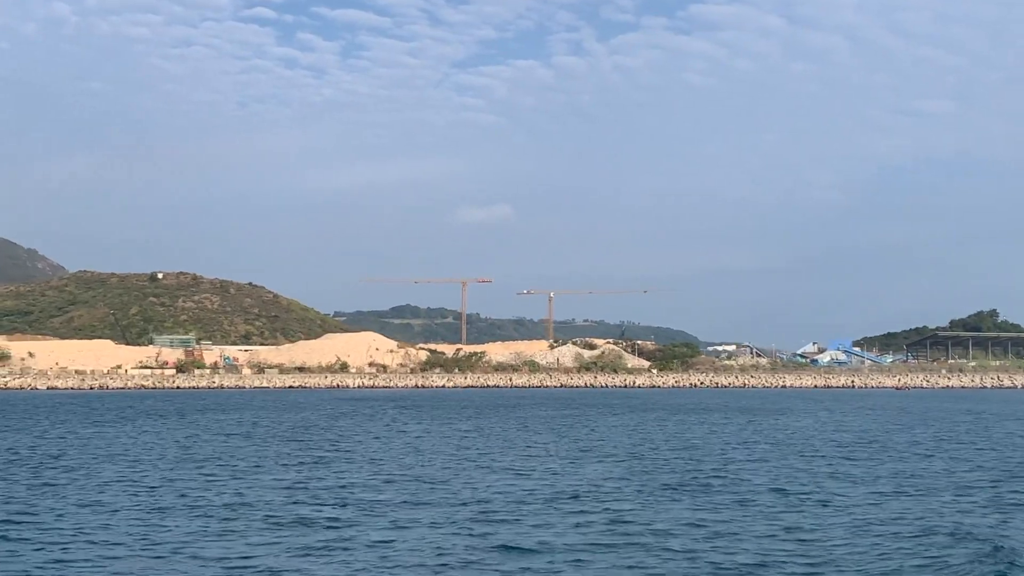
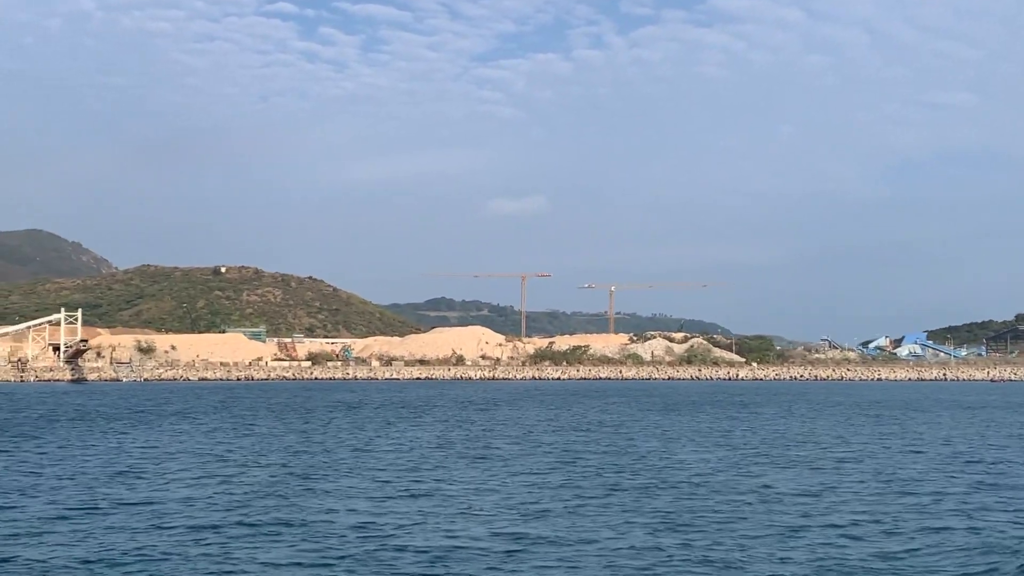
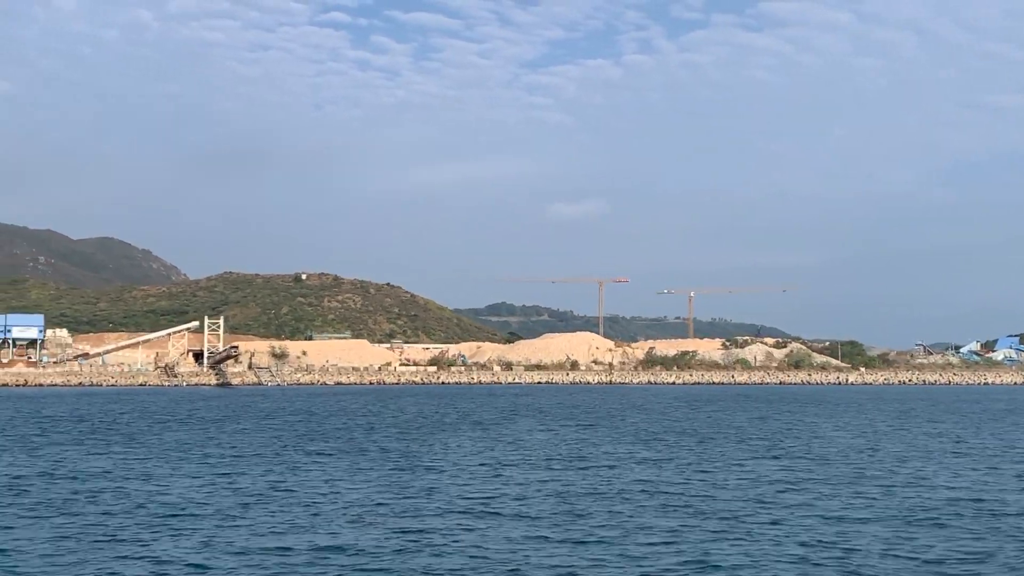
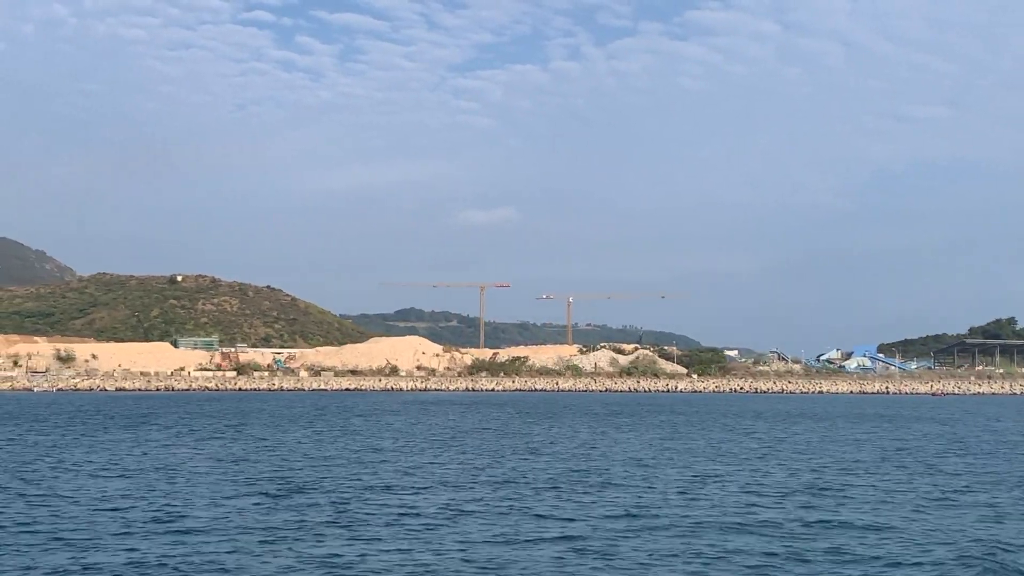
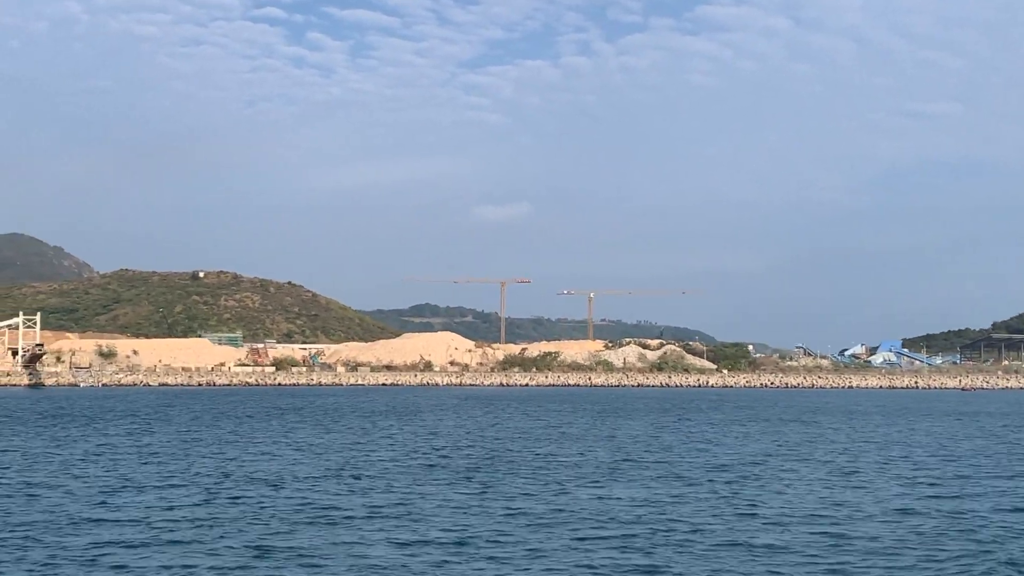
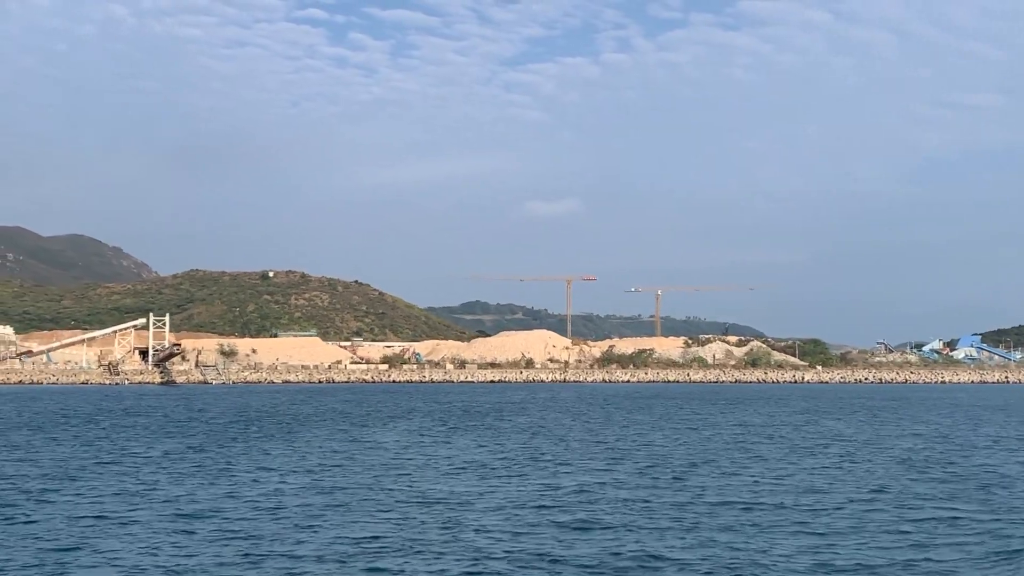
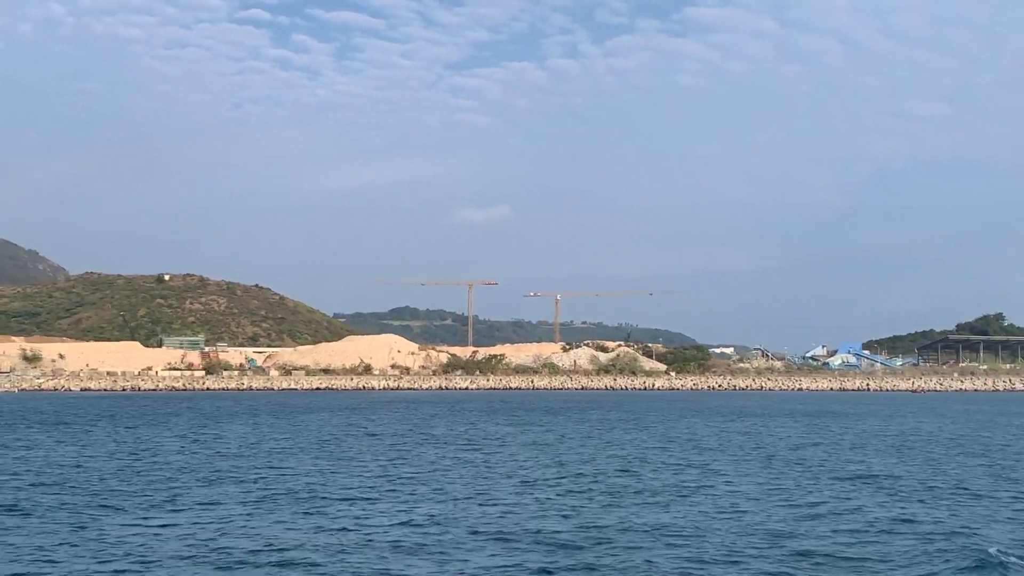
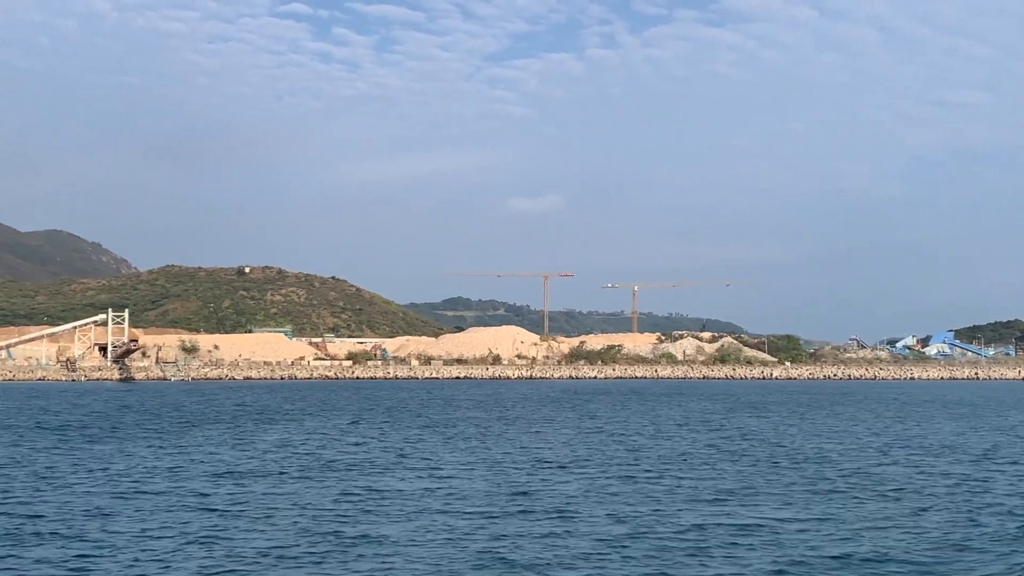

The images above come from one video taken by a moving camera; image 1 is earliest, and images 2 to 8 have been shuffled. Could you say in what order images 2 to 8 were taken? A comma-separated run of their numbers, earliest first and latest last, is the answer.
7, 4, 5, 2, 8, 6, 3
